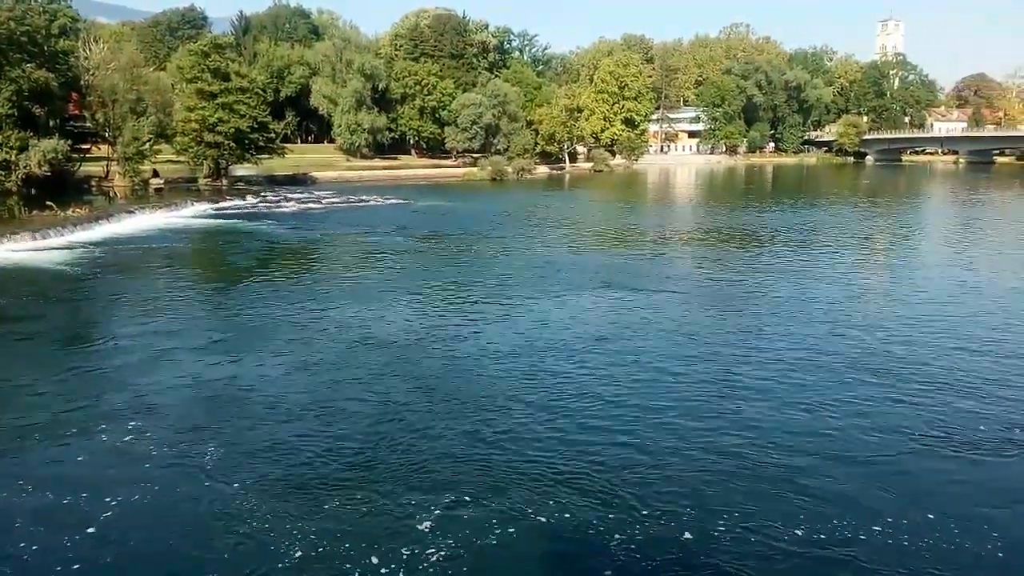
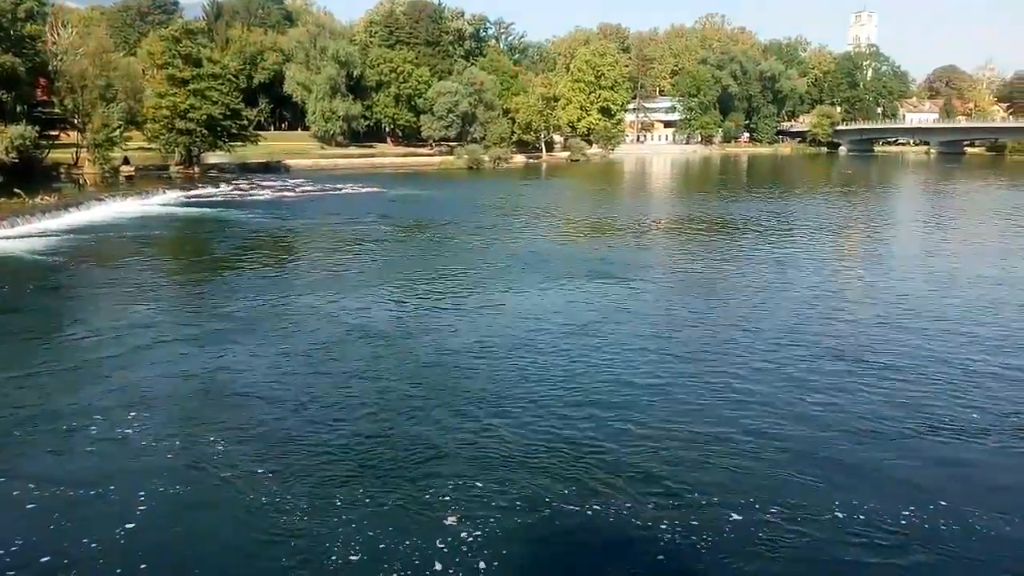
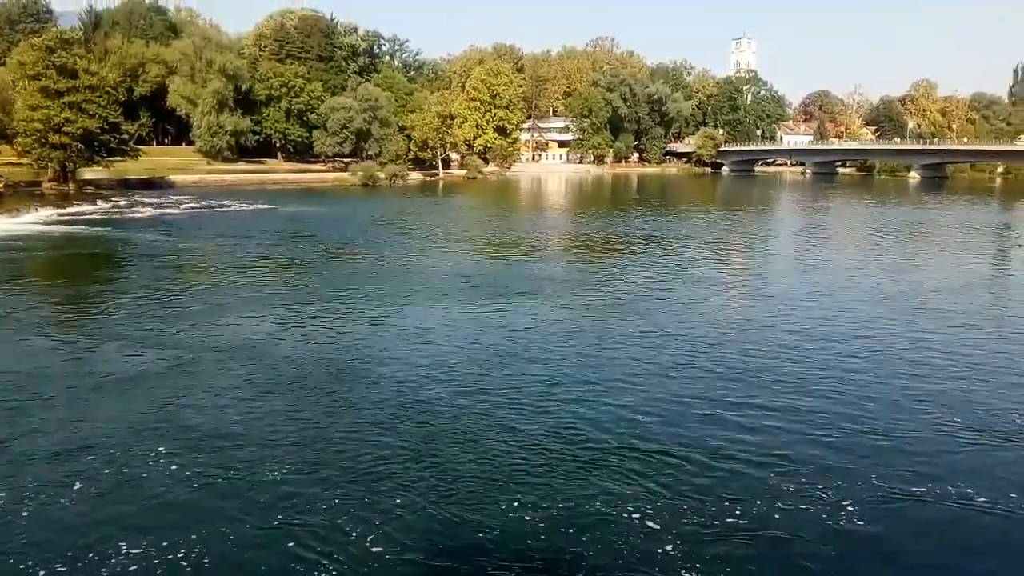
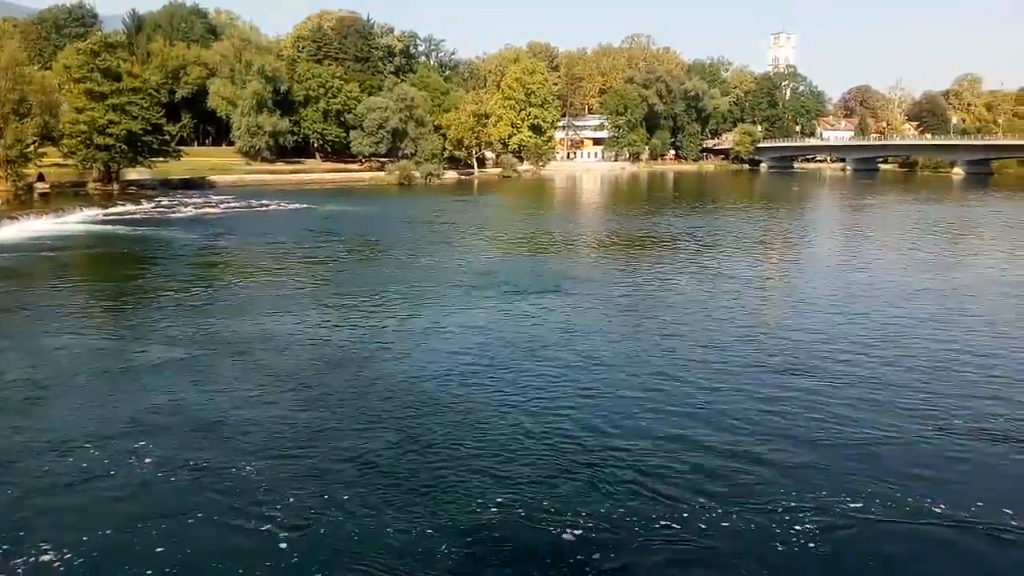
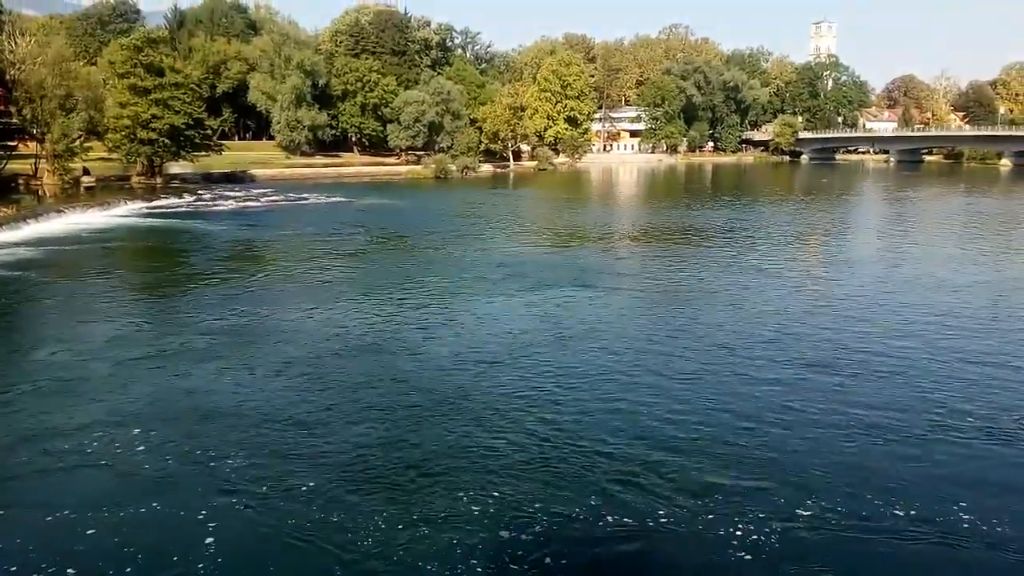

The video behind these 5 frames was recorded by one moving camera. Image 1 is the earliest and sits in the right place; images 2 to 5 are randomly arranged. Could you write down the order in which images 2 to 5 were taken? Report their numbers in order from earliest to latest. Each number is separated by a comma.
2, 5, 4, 3
